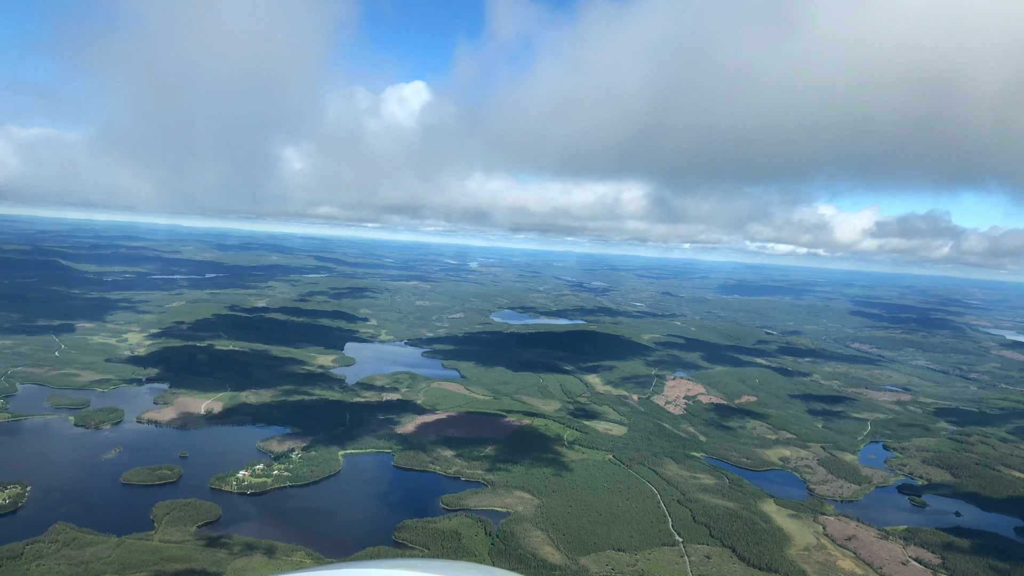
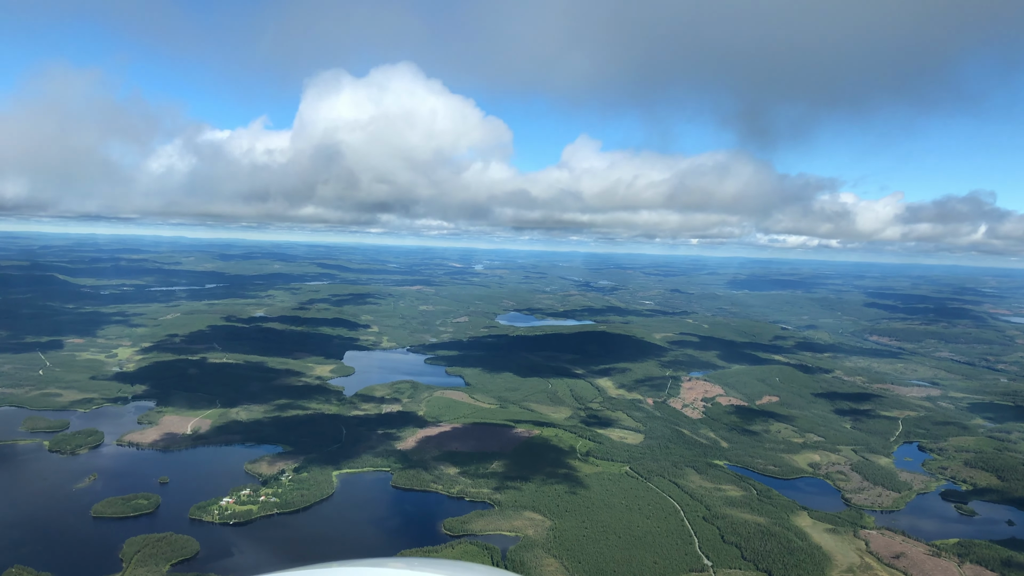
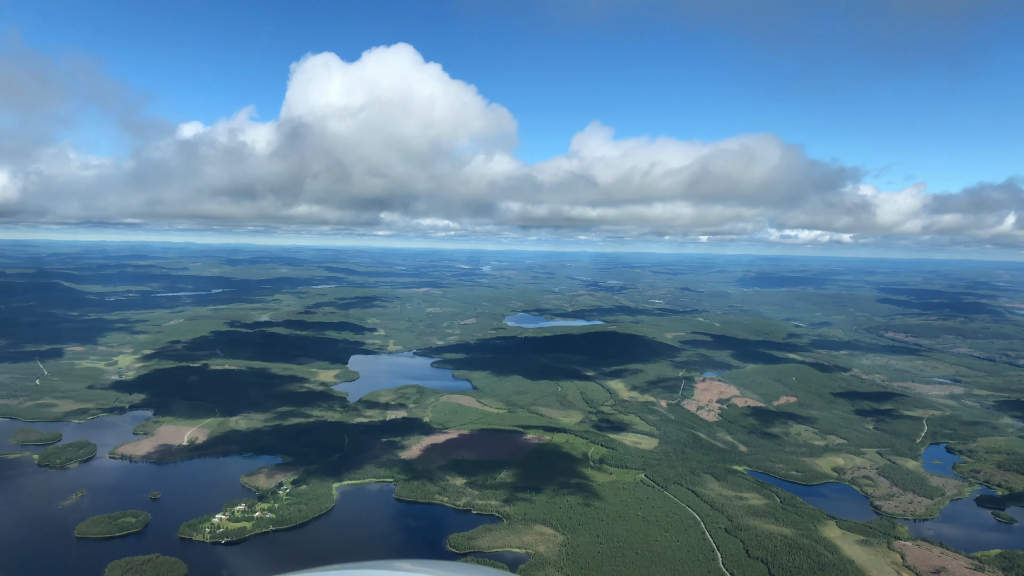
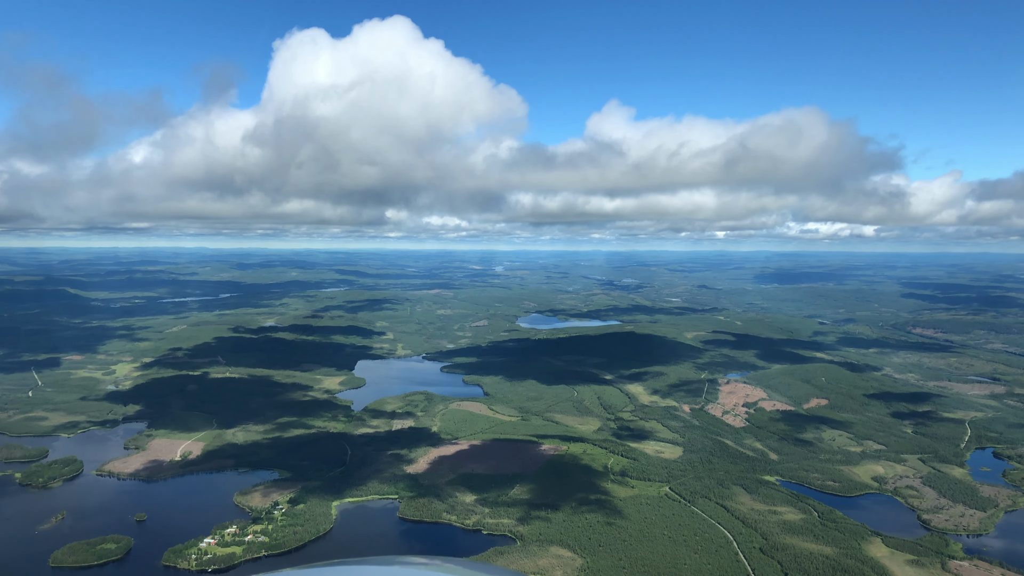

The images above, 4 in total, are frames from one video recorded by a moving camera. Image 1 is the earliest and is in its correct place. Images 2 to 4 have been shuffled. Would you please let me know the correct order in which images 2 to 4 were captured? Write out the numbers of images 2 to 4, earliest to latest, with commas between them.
2, 3, 4
